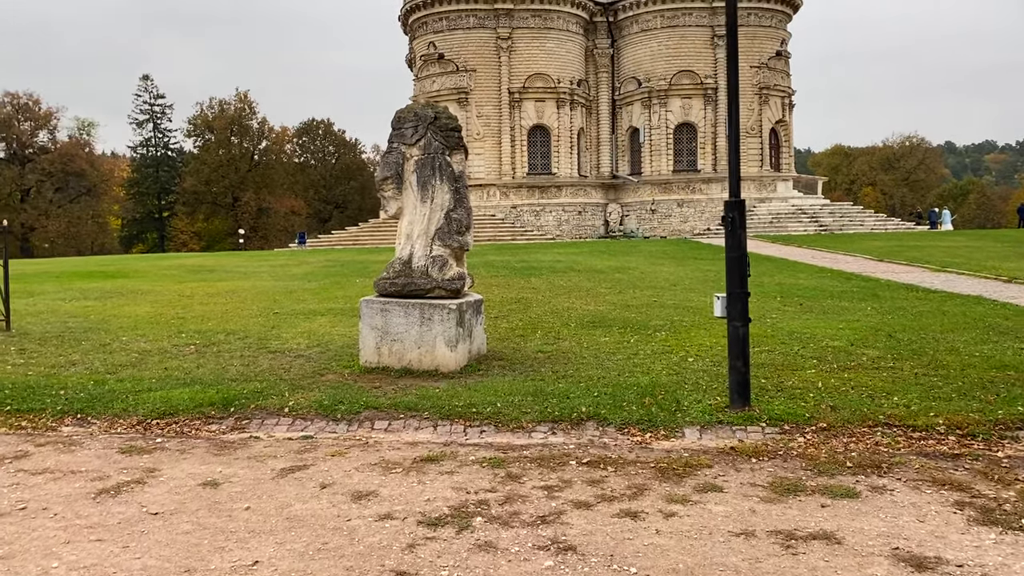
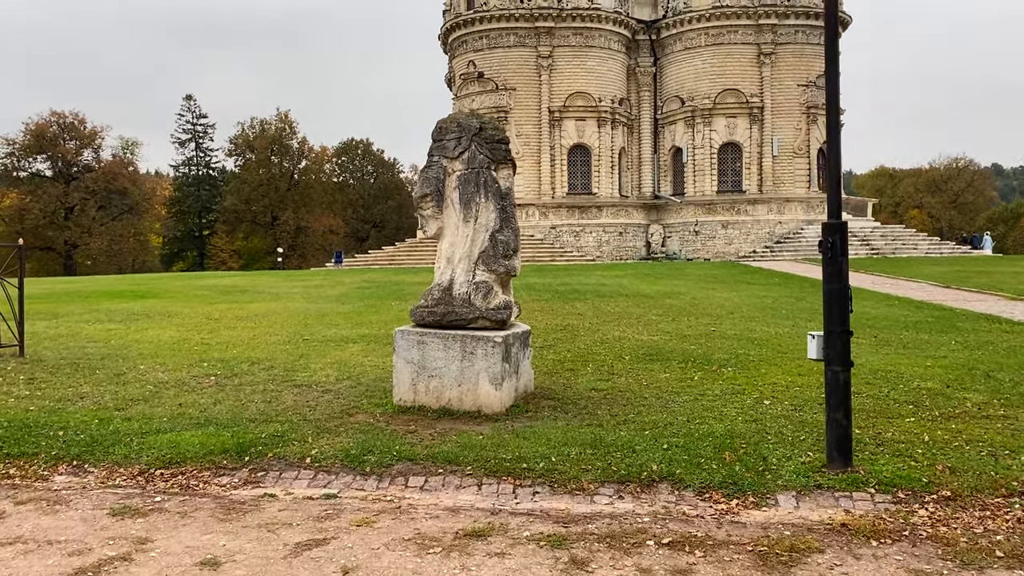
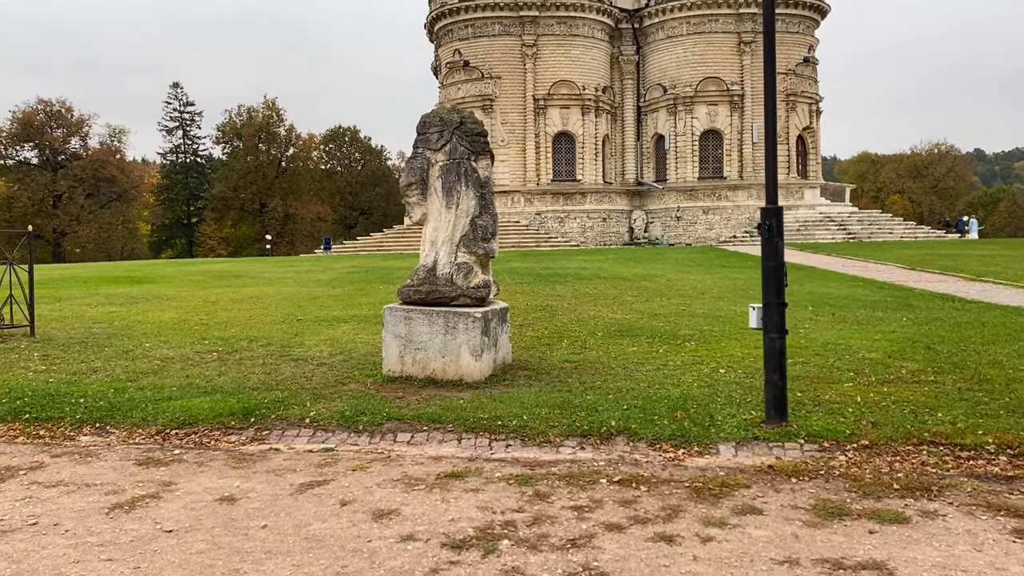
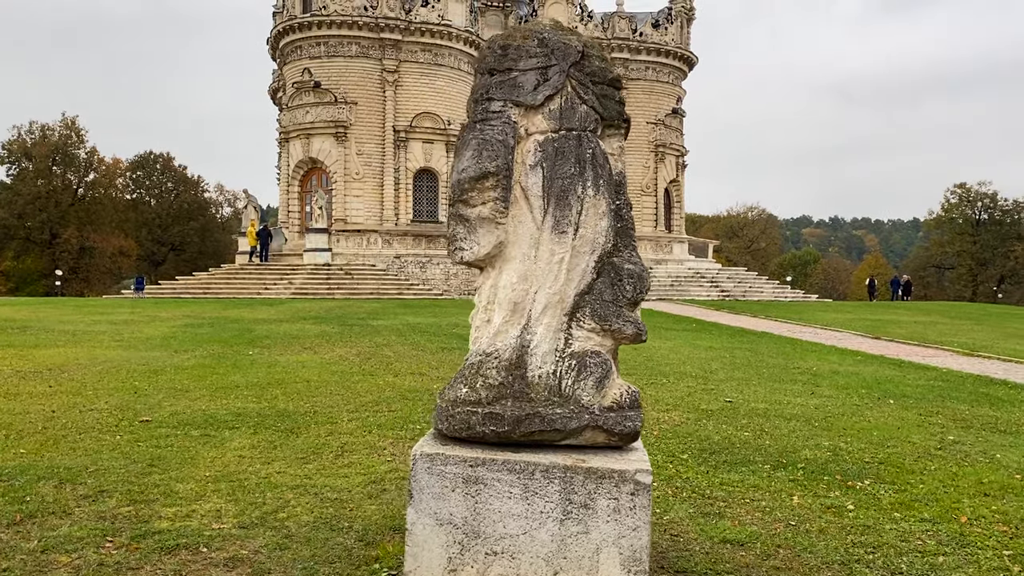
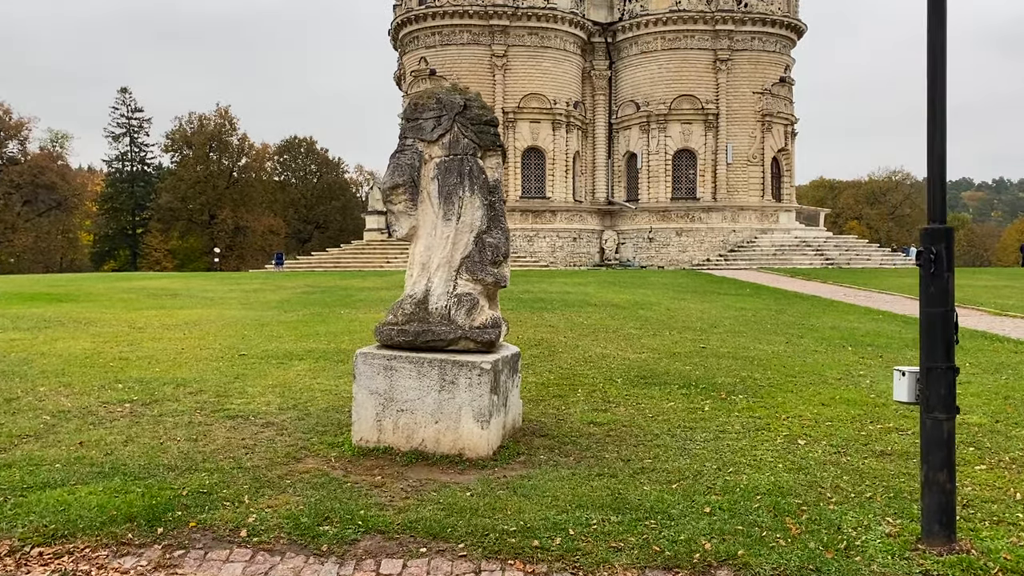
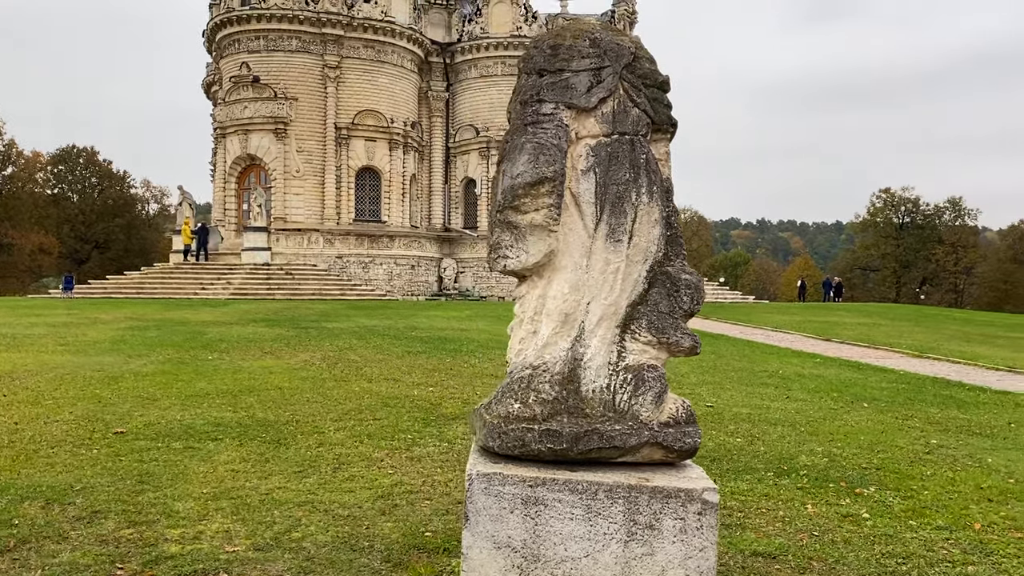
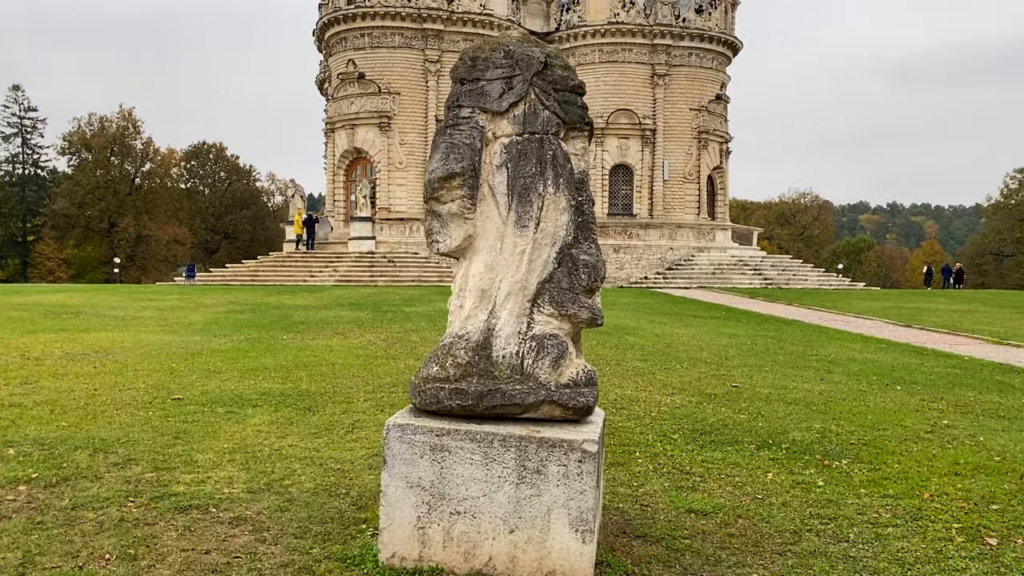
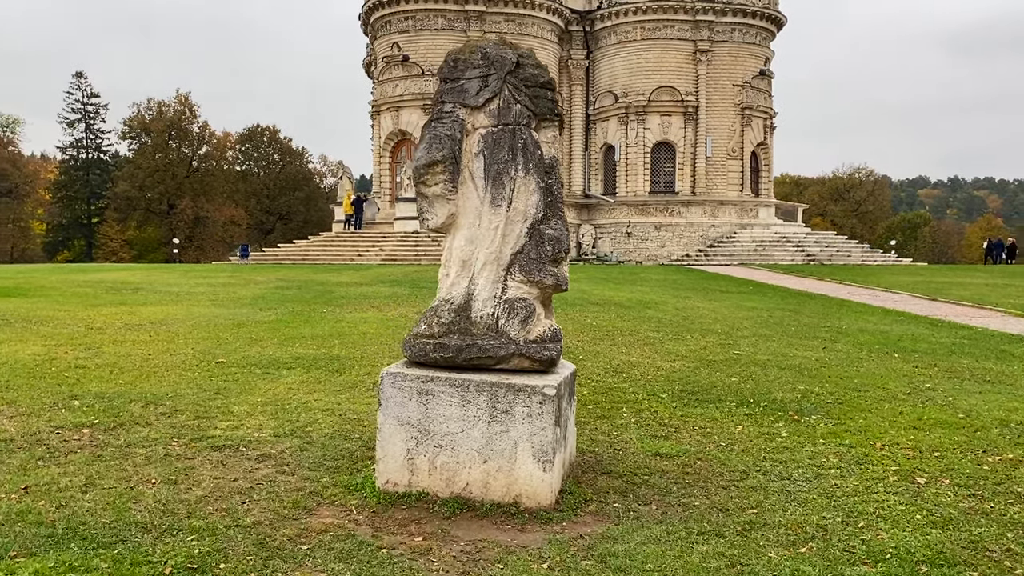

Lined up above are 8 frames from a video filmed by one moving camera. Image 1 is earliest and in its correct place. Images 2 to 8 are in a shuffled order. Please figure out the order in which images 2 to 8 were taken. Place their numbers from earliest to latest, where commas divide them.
3, 2, 5, 8, 7, 4, 6
